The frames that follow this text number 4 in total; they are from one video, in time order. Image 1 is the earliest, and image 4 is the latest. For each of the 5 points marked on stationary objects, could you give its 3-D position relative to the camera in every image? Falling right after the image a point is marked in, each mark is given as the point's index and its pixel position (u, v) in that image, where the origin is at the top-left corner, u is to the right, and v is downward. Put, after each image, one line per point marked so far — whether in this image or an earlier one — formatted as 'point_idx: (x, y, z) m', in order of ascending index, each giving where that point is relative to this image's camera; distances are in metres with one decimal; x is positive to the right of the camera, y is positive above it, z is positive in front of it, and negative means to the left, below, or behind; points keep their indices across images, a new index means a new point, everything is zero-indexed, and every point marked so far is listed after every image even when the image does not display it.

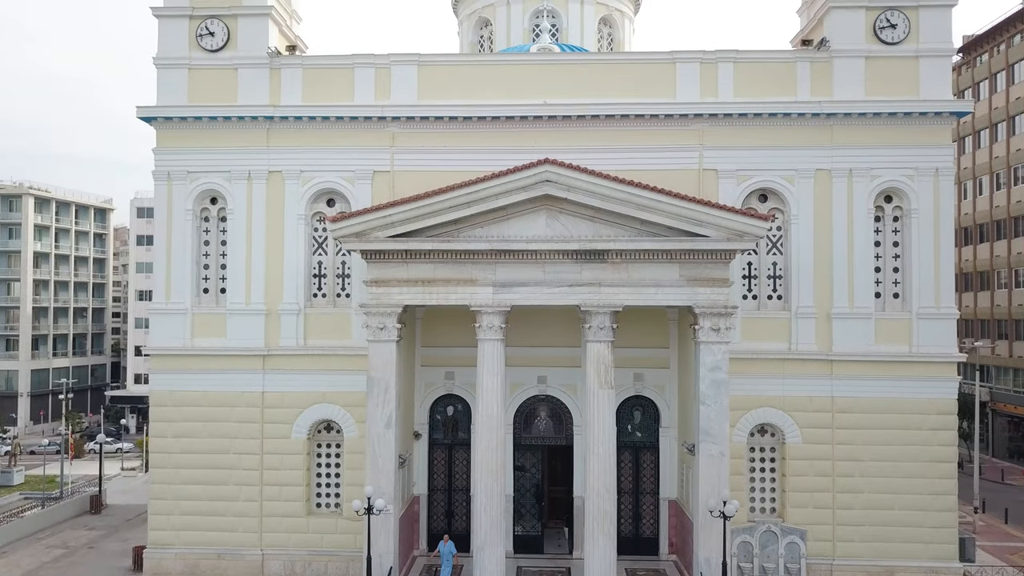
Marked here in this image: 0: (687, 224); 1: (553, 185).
0: (+3.8, +1.4, +17.8) m
1: (+0.9, +2.3, +17.9) m
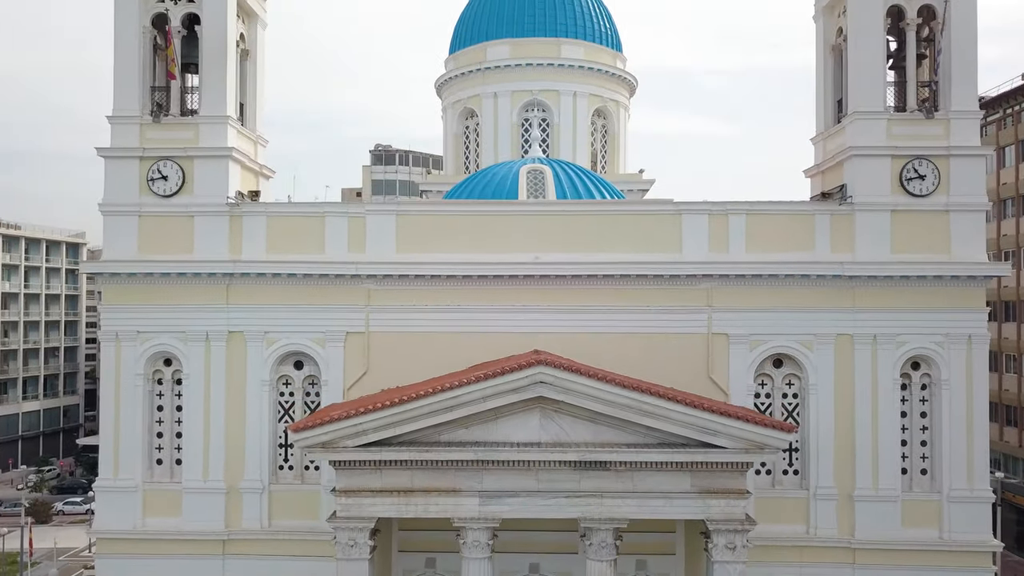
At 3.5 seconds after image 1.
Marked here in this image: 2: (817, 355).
0: (+3.6, -2.8, +15.7) m
1: (+0.7, -1.9, +15.7) m
2: (+7.1, -1.6, +19.2) m
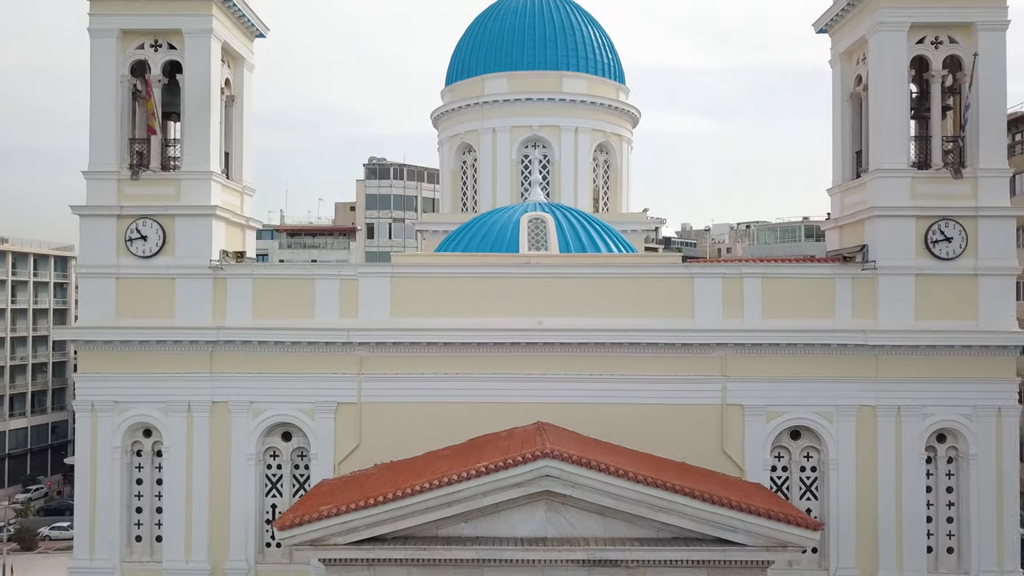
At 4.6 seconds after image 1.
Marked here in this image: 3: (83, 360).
0: (+3.6, -4.3, +14.6) m
1: (+0.7, -3.4, +14.6) m
2: (+7.1, -3.1, +18.1) m
3: (-9.7, -1.6, +18.5) m
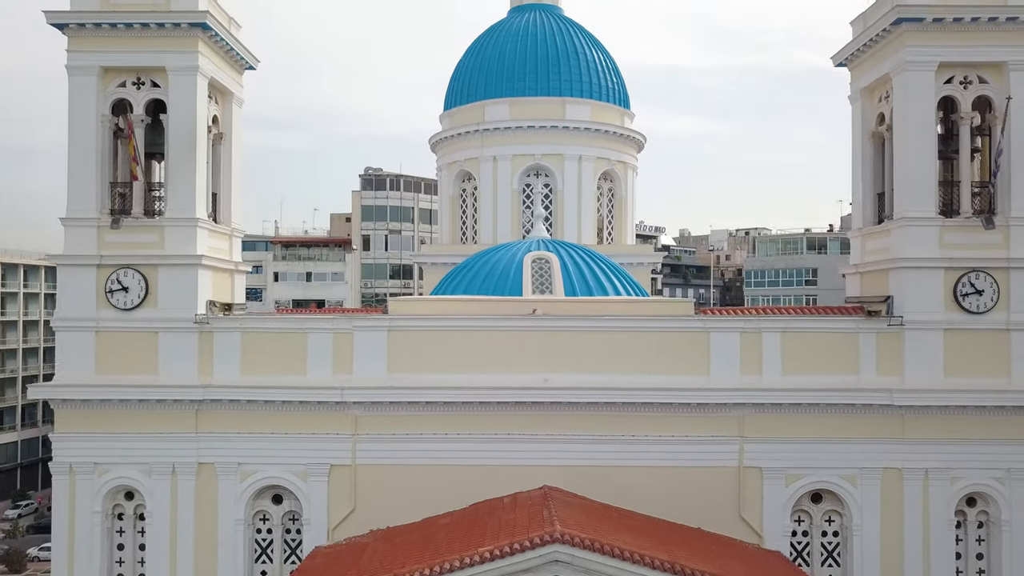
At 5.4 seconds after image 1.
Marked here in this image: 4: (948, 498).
0: (+3.8, -5.4, +13.6) m
1: (+0.9, -4.5, +13.5) m
2: (+7.2, -4.2, +17.1) m
3: (-9.6, -2.8, +17.4) m
4: (+9.0, -4.3, +17.0) m
